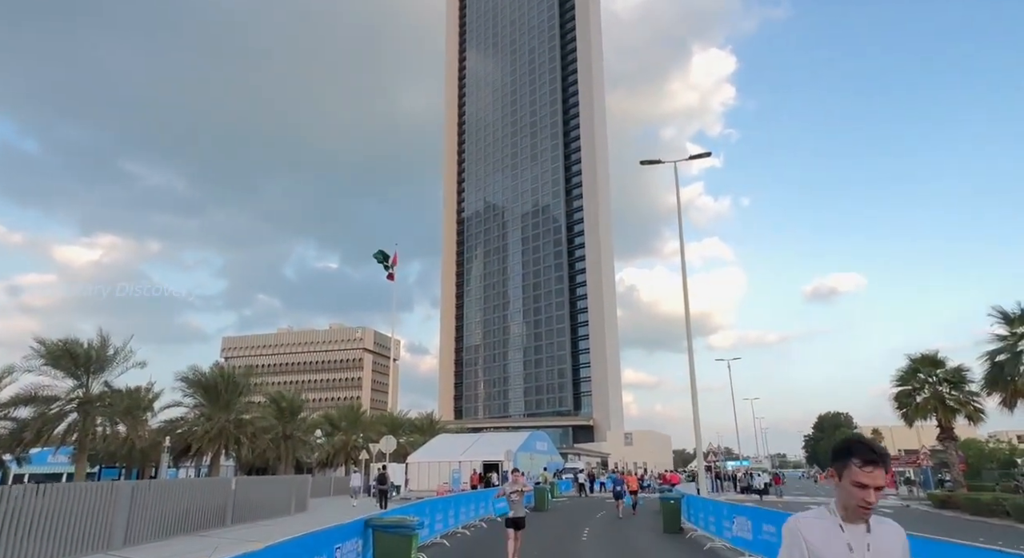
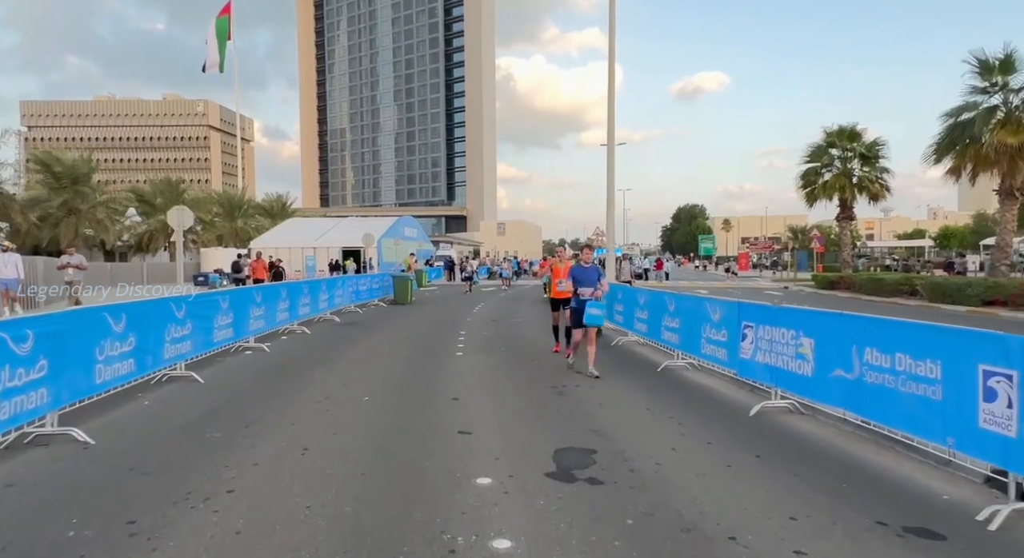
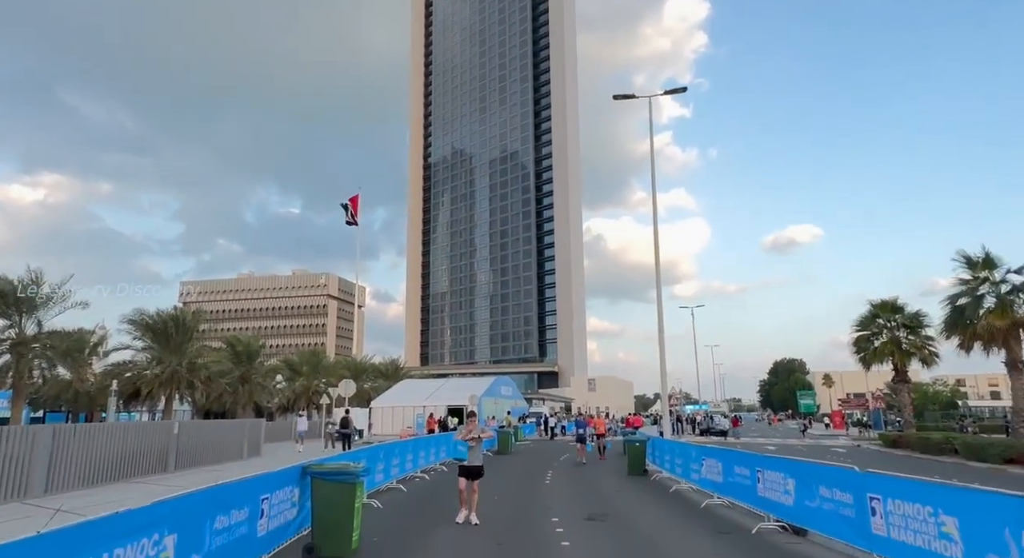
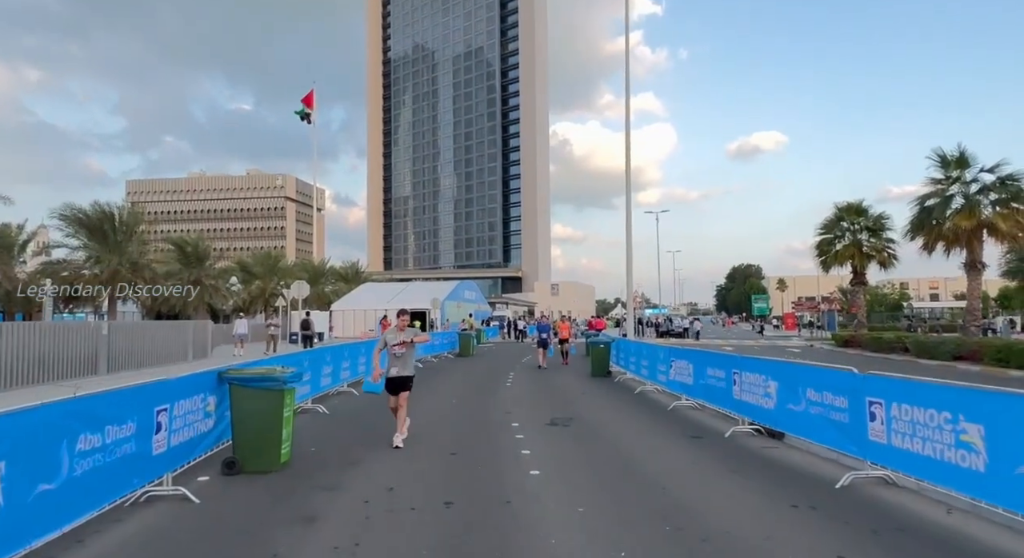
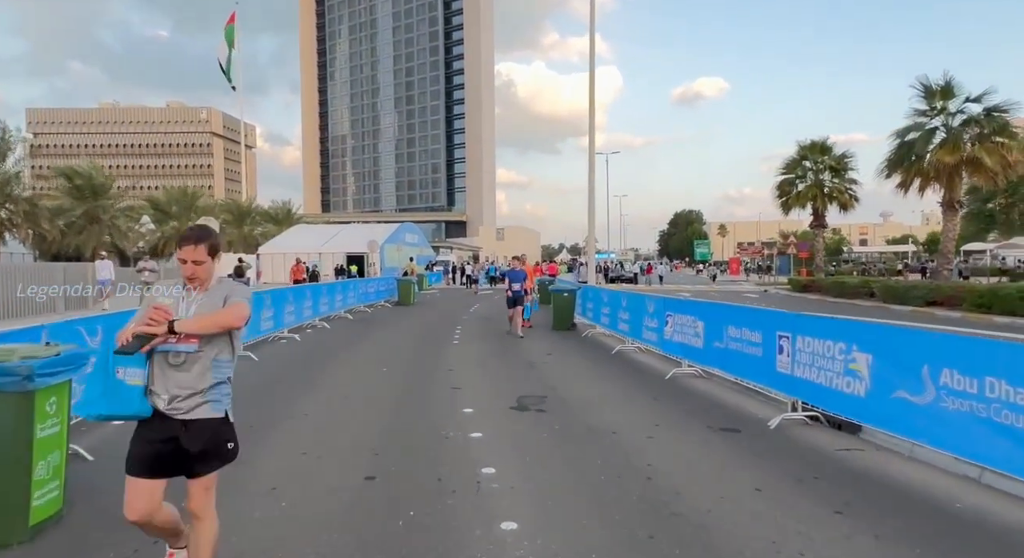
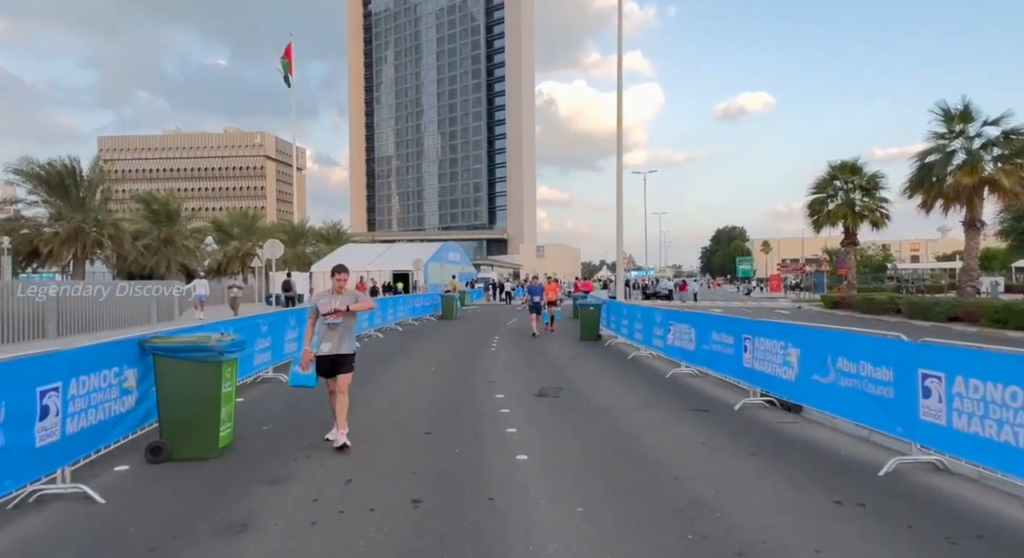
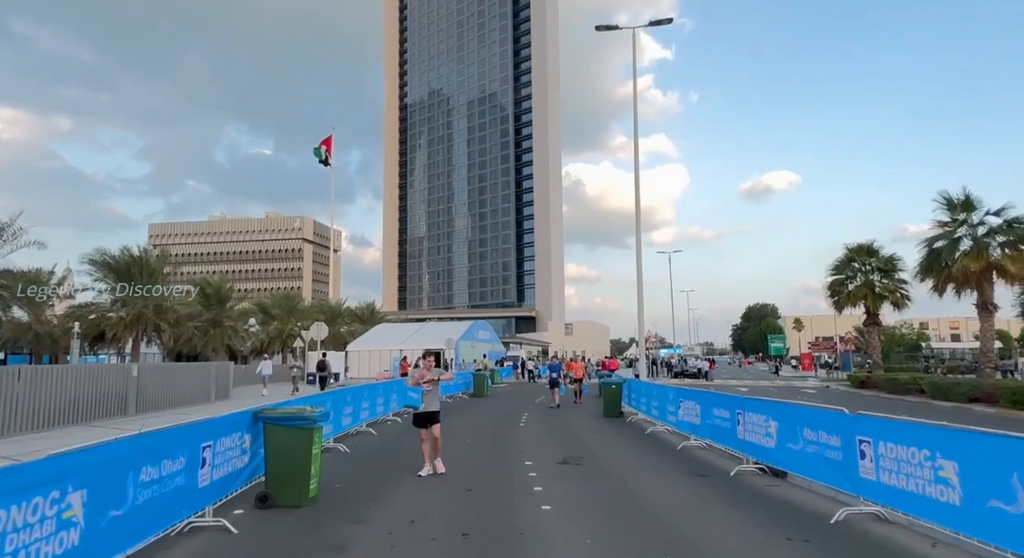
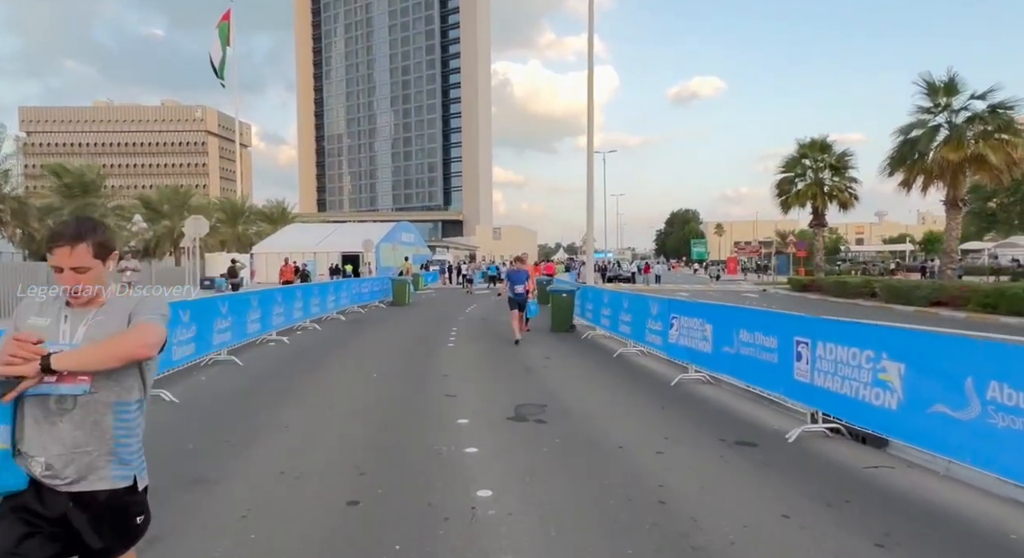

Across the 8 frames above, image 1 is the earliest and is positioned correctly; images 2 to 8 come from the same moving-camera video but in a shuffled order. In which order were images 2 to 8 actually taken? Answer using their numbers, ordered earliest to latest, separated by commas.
3, 7, 4, 6, 5, 8, 2
